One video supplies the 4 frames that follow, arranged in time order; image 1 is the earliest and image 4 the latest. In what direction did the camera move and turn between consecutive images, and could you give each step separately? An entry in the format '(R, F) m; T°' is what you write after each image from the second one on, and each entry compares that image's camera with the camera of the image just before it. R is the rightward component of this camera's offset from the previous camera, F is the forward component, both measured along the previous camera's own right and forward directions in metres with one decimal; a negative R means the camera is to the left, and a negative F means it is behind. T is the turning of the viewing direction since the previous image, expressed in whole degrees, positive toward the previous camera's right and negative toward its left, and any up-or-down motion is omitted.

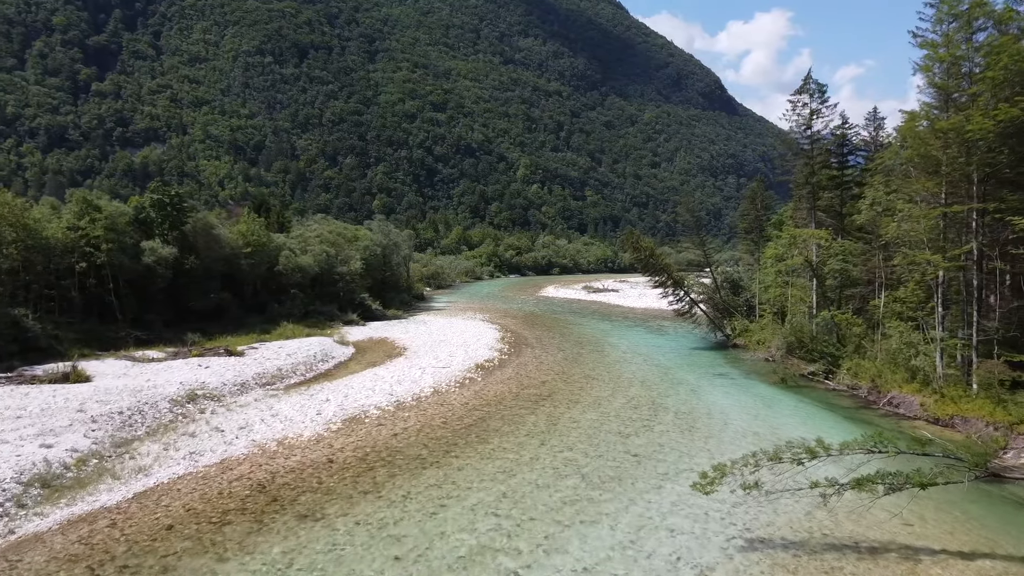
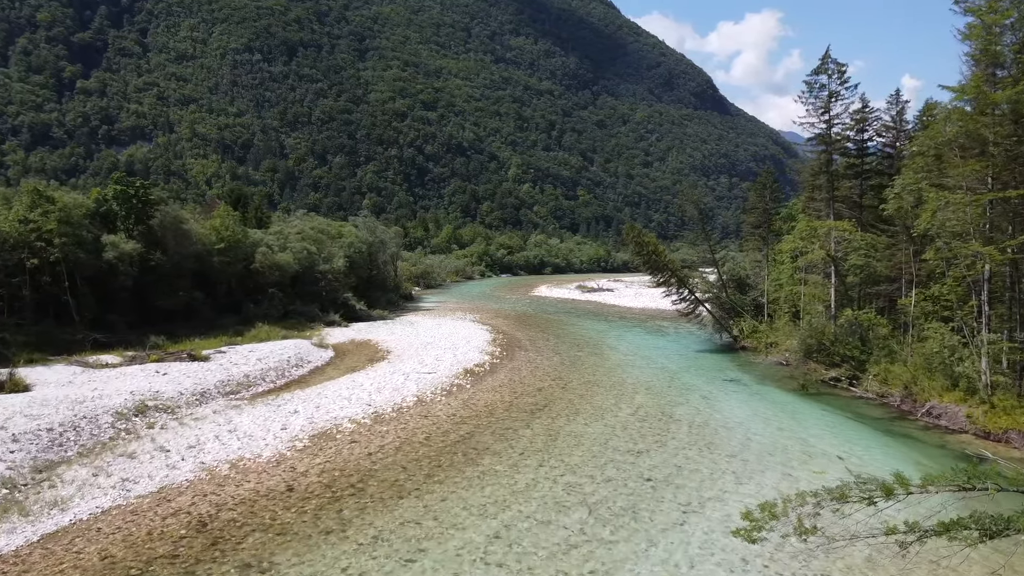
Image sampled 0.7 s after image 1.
(0.0, +2.2) m; +1°
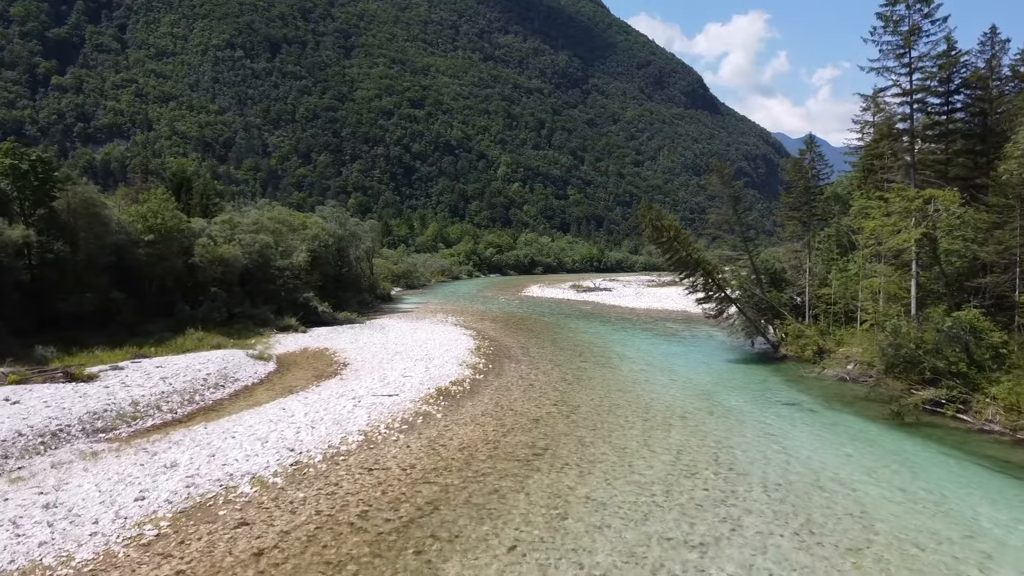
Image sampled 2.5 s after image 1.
(+0.1, +5.5) m; +1°
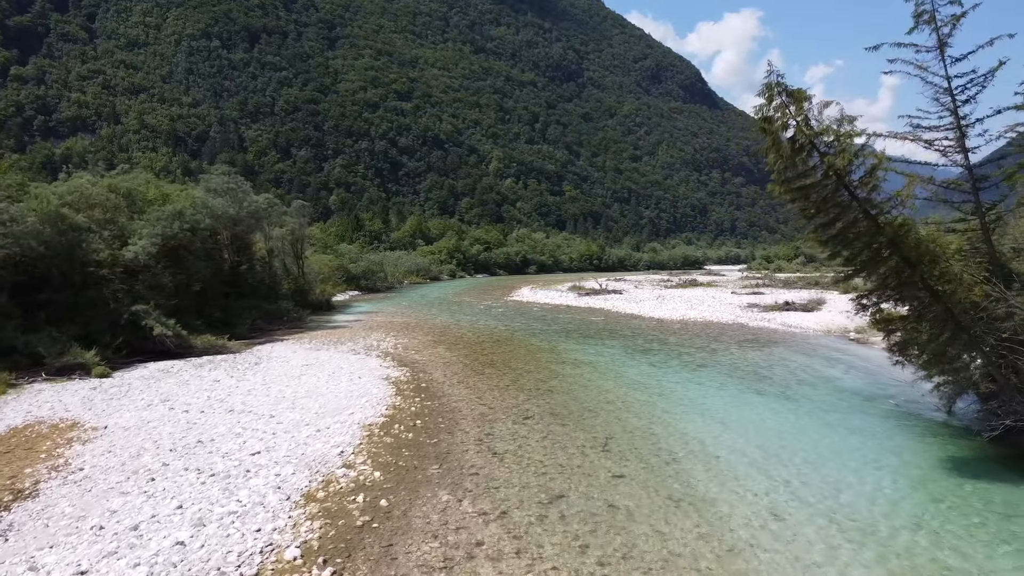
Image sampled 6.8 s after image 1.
(+0.8, +13.4) m; 0°
